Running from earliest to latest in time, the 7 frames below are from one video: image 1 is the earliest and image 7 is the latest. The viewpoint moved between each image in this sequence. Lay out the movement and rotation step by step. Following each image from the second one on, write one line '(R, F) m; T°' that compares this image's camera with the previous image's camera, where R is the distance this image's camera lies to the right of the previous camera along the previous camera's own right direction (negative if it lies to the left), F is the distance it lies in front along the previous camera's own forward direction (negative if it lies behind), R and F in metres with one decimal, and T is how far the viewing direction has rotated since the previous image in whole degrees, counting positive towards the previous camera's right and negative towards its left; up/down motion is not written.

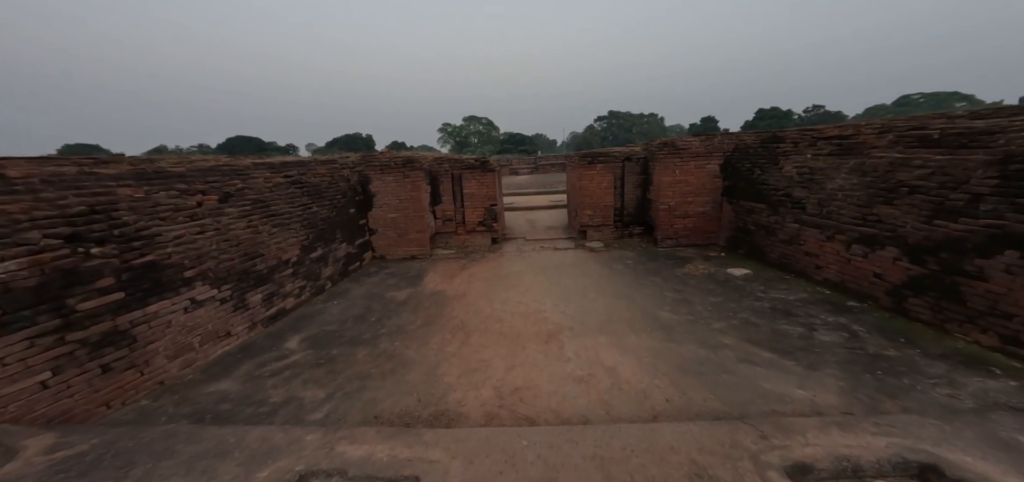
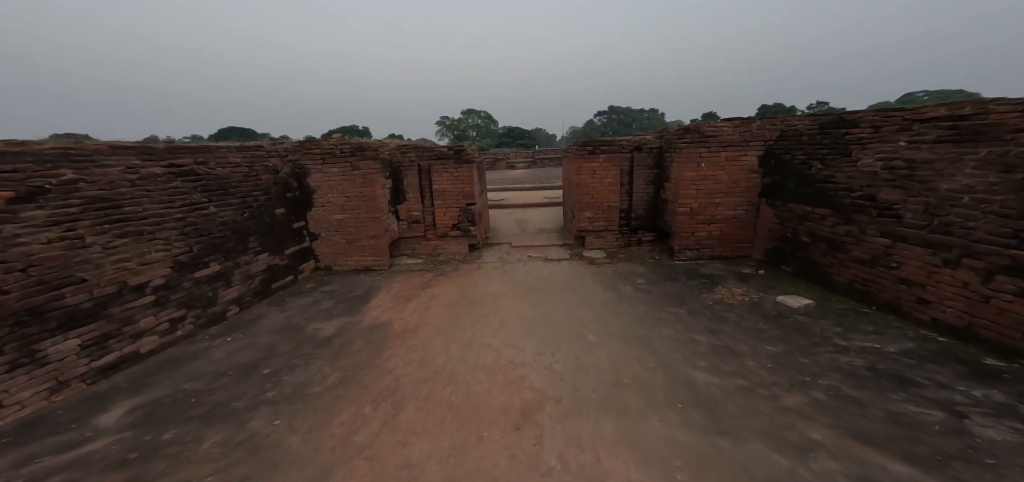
(+0.4, +1.6) m; 0°
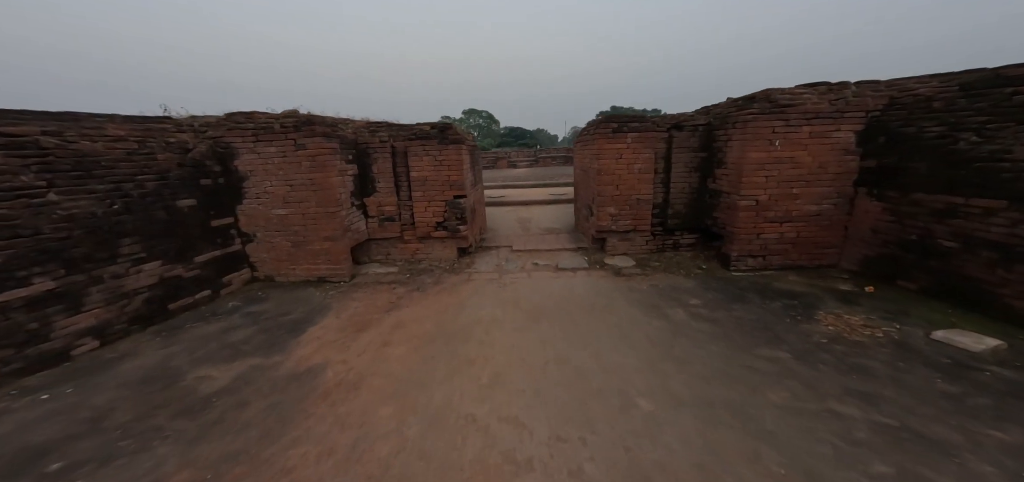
(0.0, +1.5) m; 0°
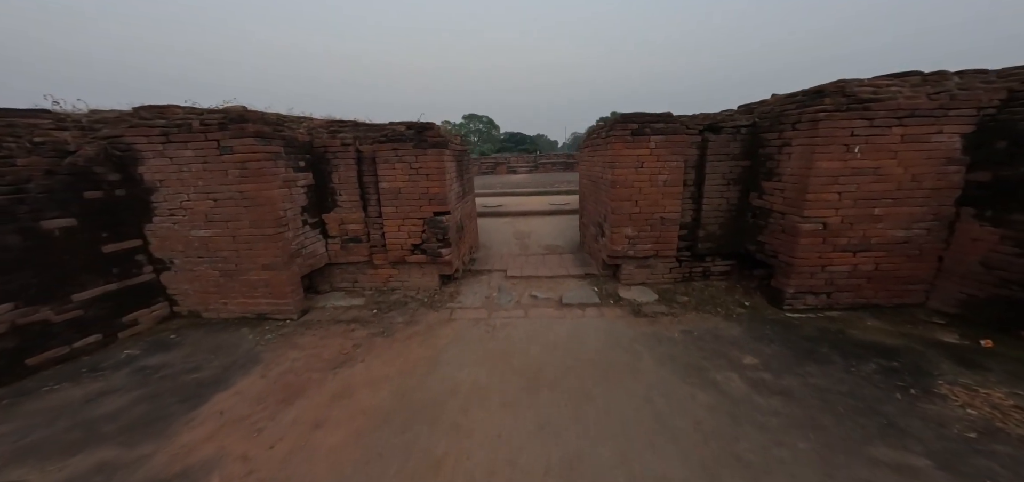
(+0.1, +0.9) m; 0°
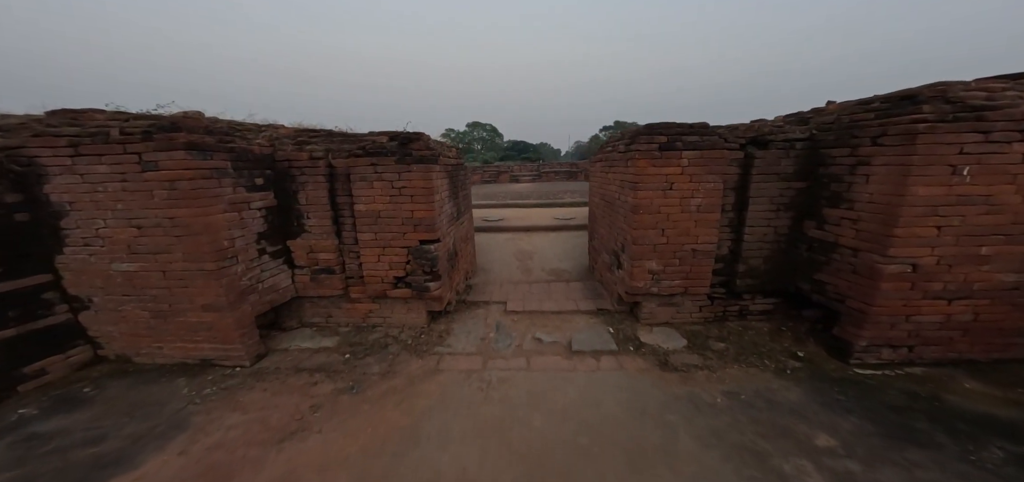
(0.0, +0.6) m; 0°
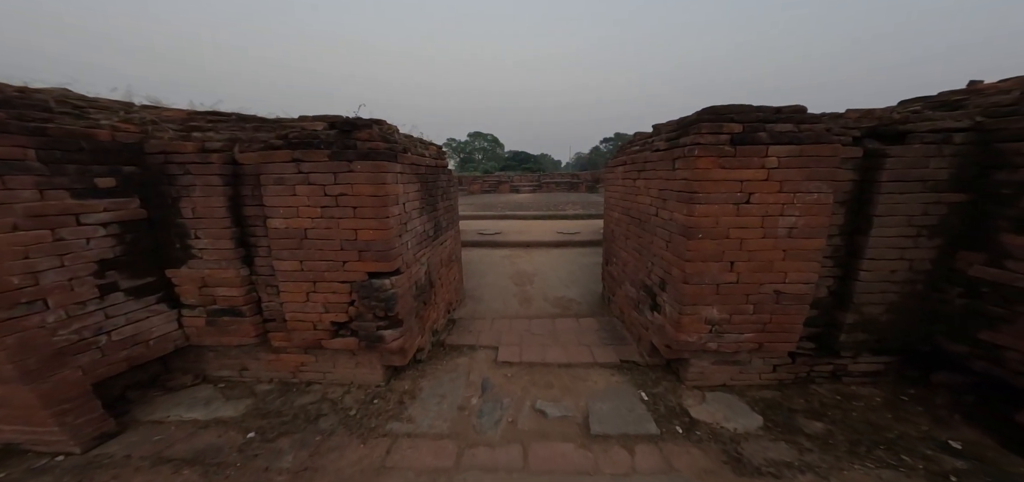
(+0.1, +1.0) m; 0°
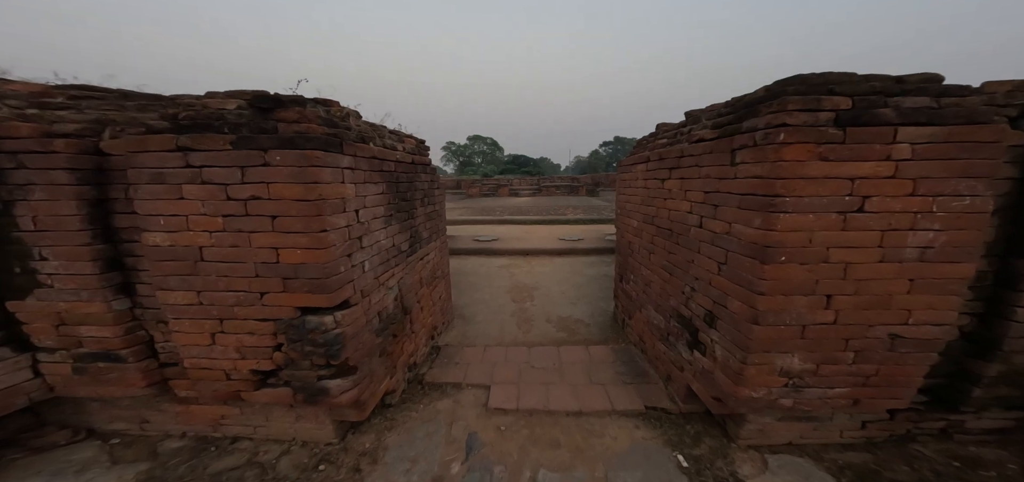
(0.0, +0.6) m; 0°
